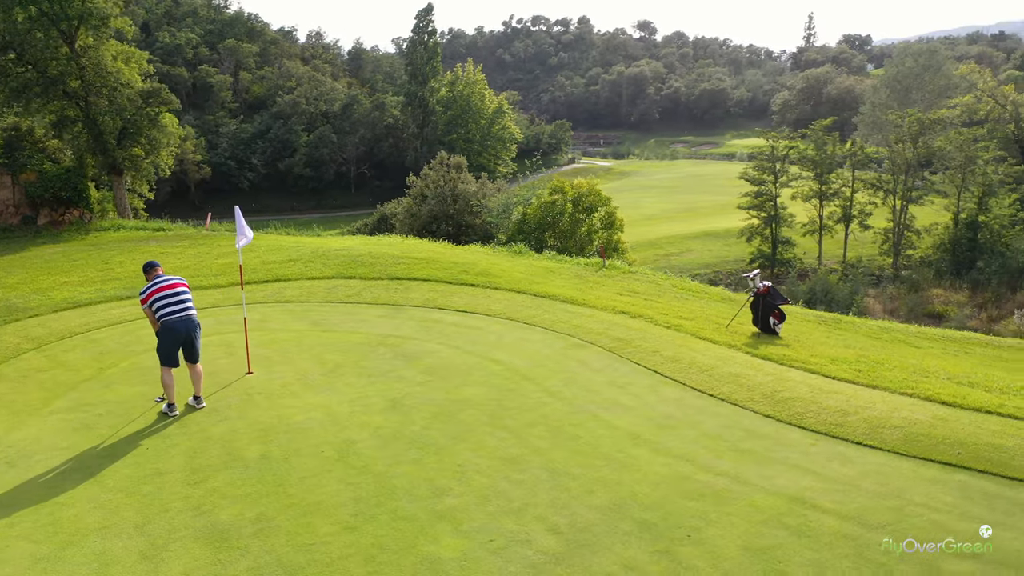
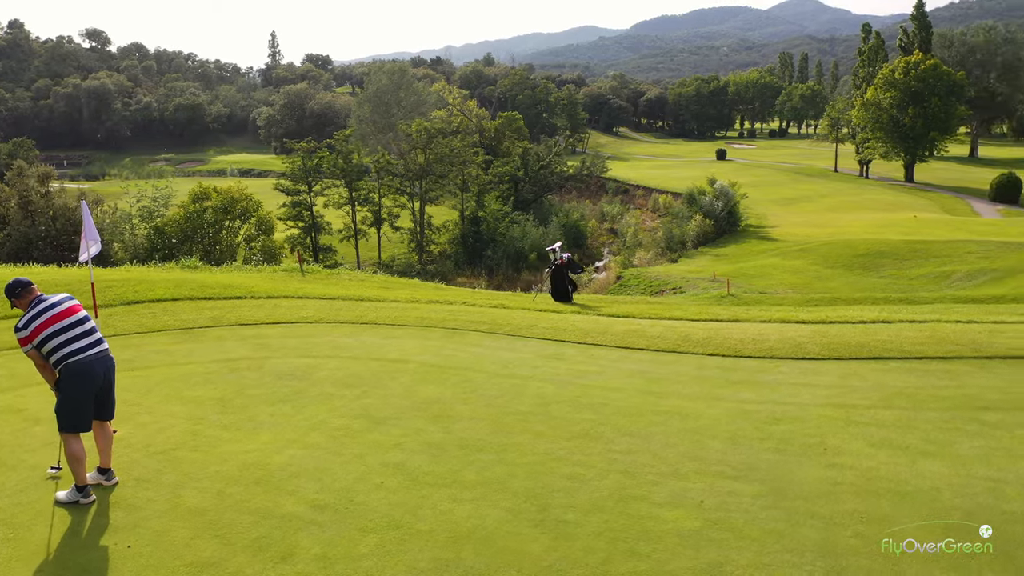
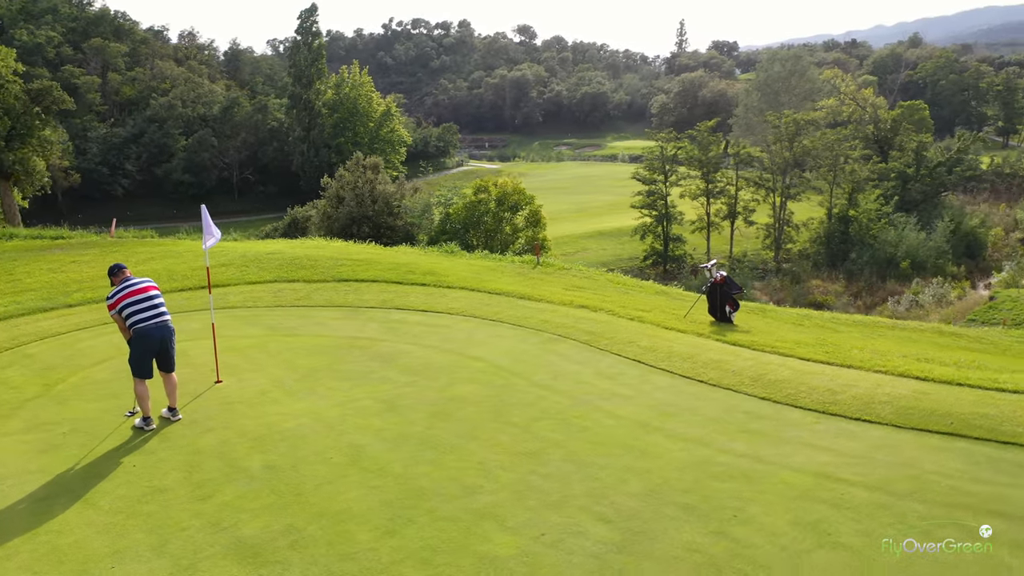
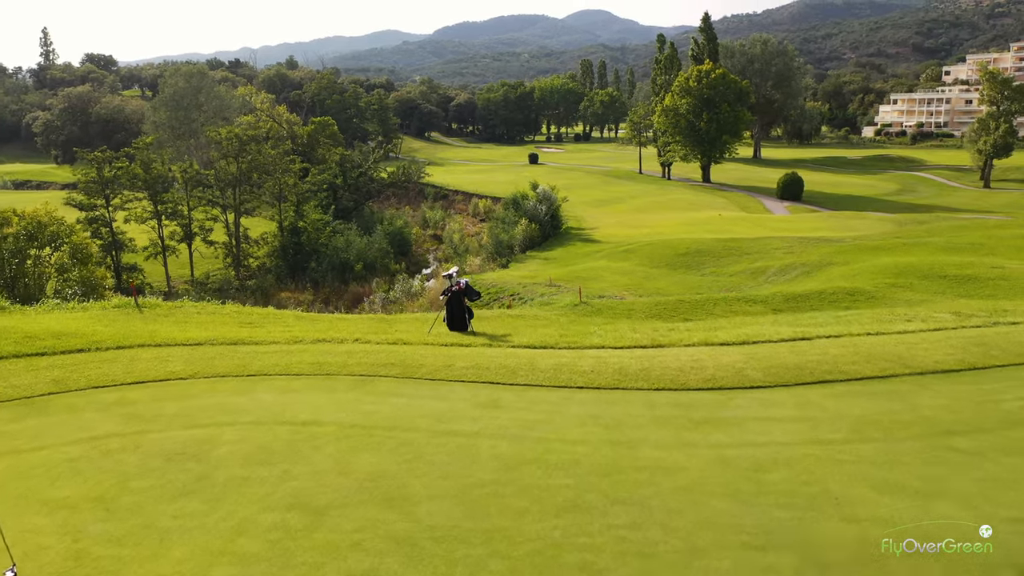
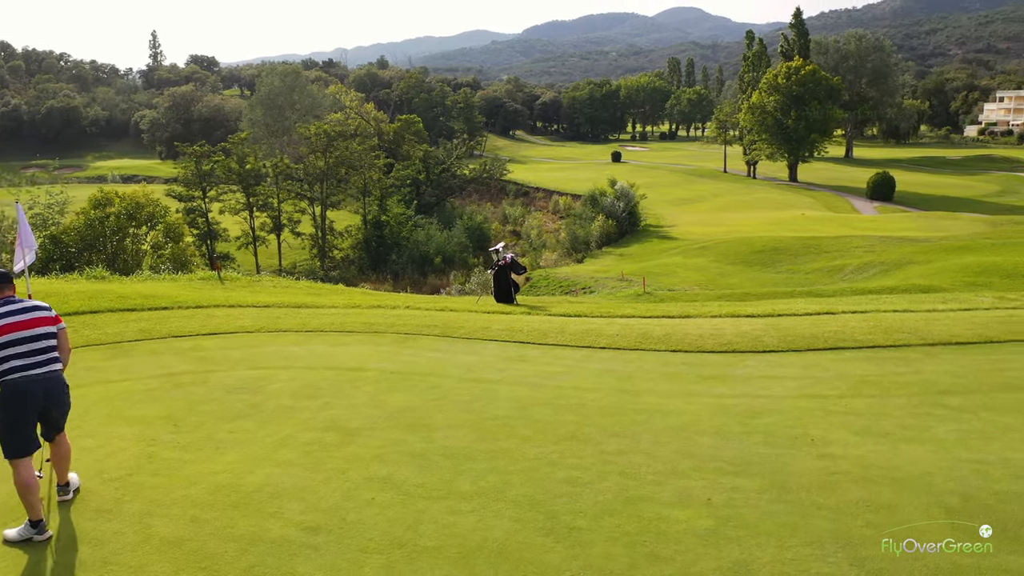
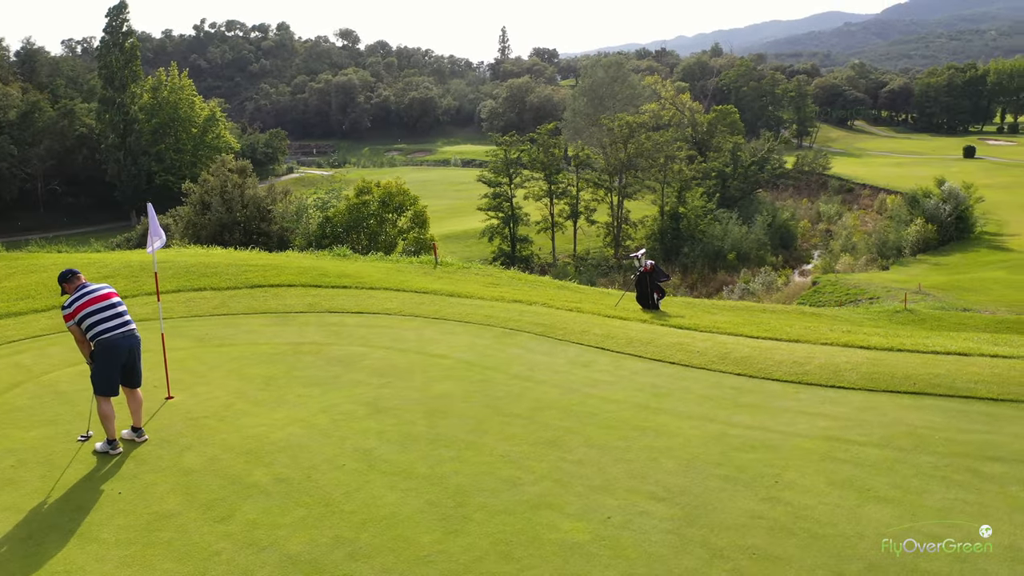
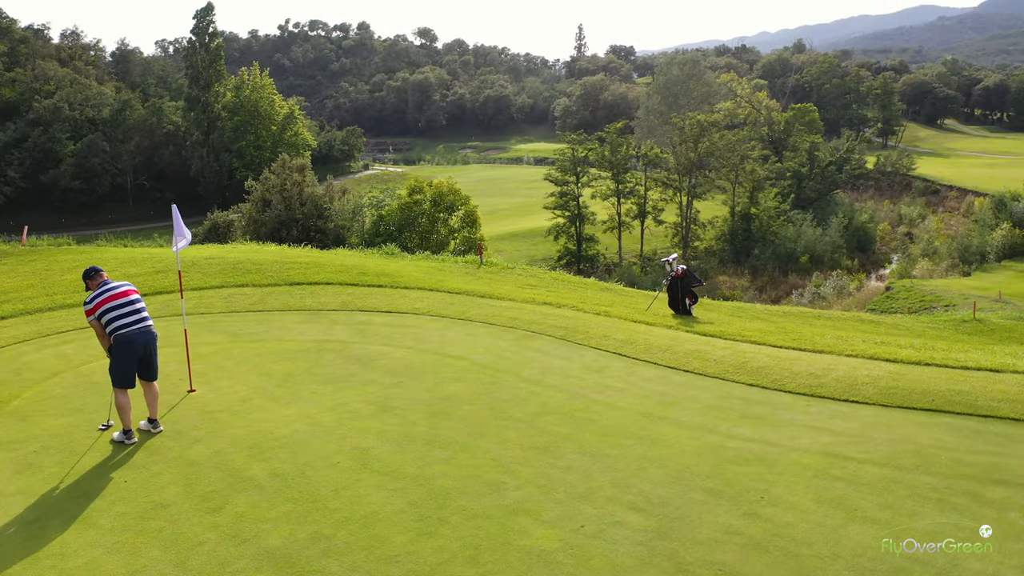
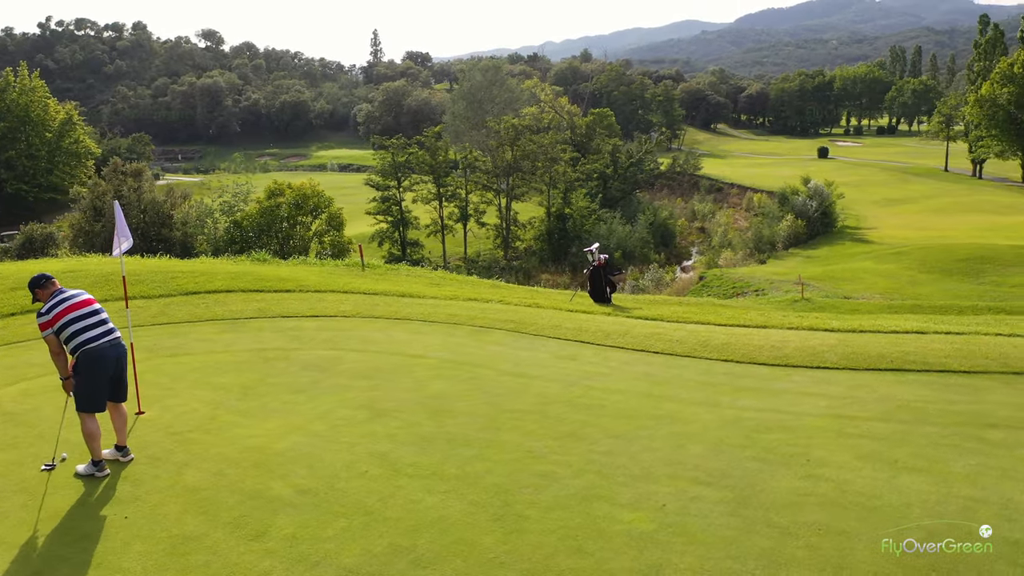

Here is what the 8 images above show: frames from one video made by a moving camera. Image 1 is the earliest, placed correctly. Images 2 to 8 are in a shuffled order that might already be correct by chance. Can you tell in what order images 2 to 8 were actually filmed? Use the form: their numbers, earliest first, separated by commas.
3, 7, 6, 8, 2, 5, 4
